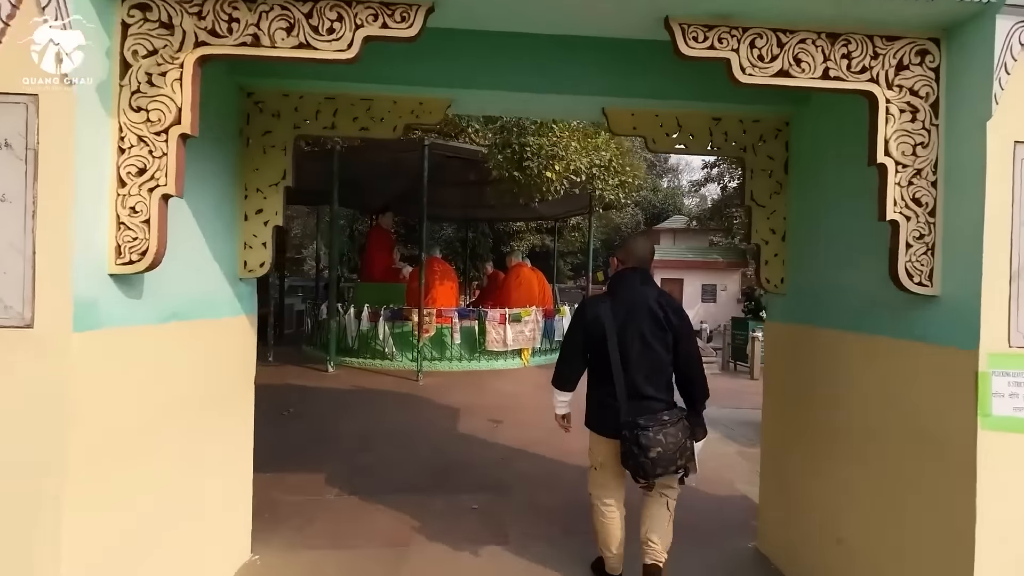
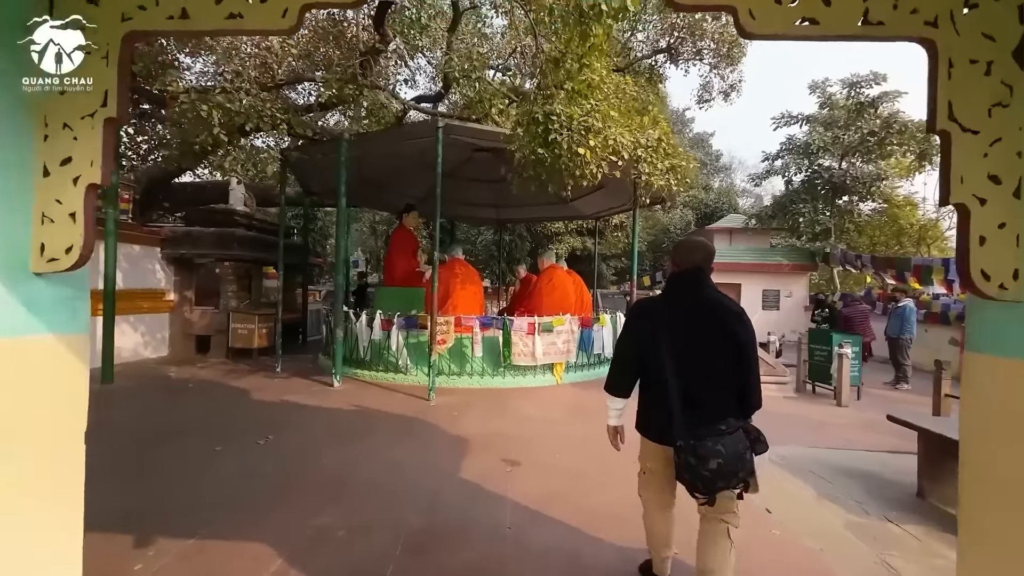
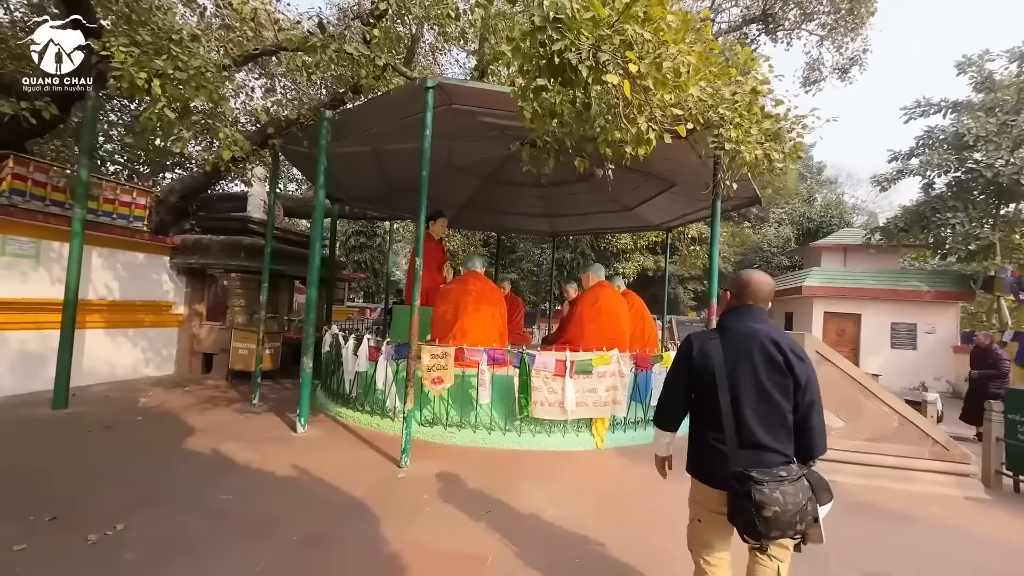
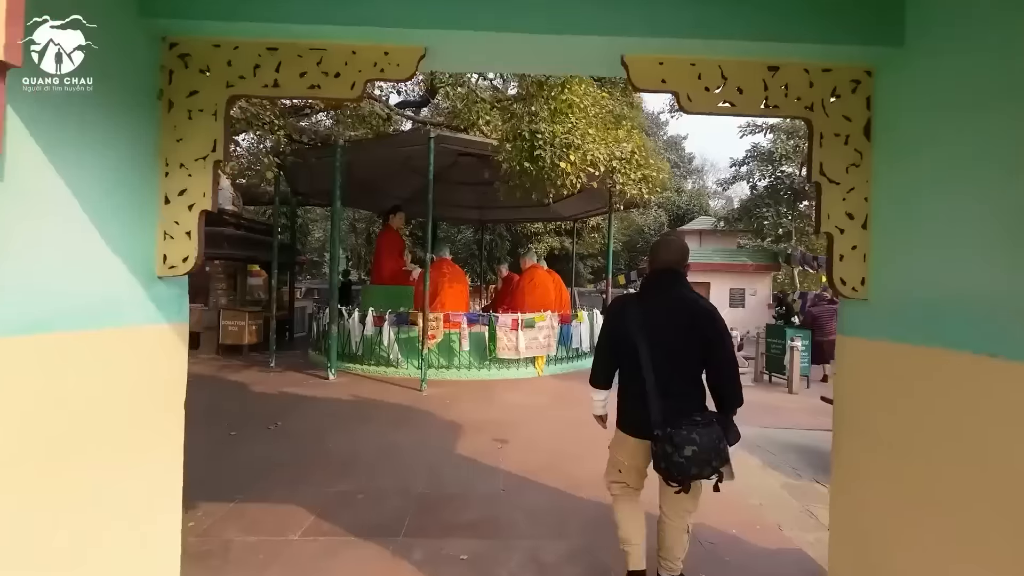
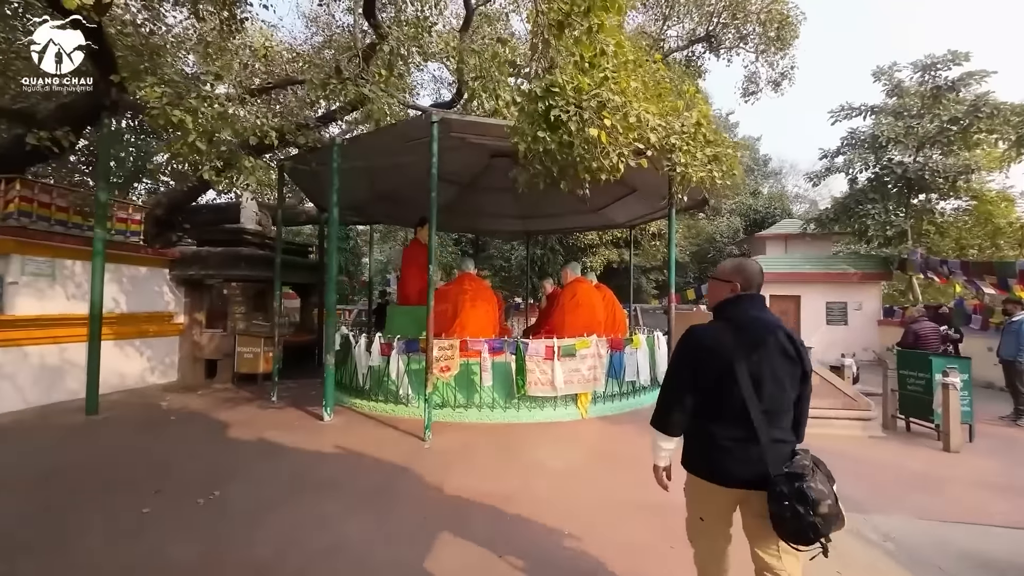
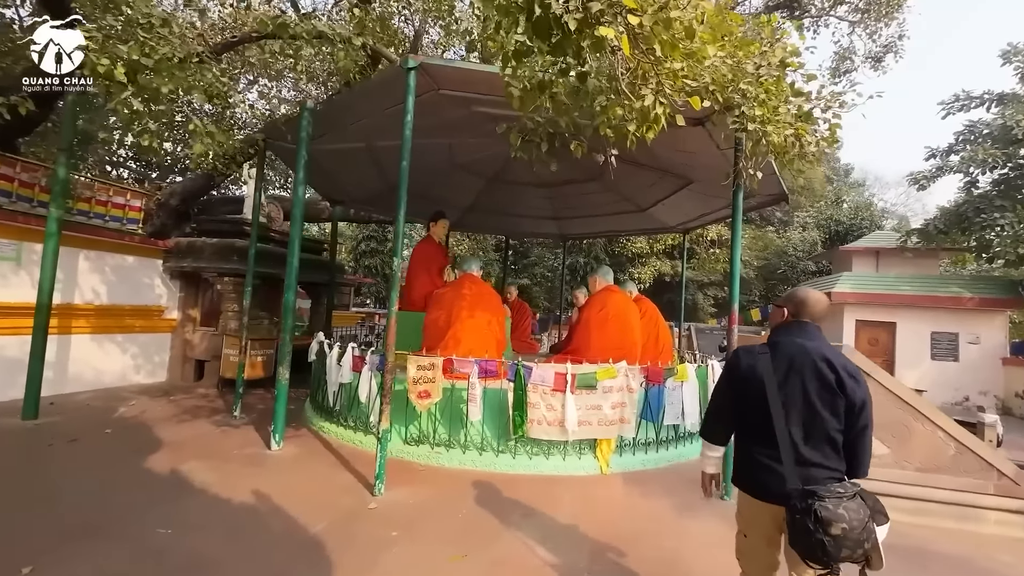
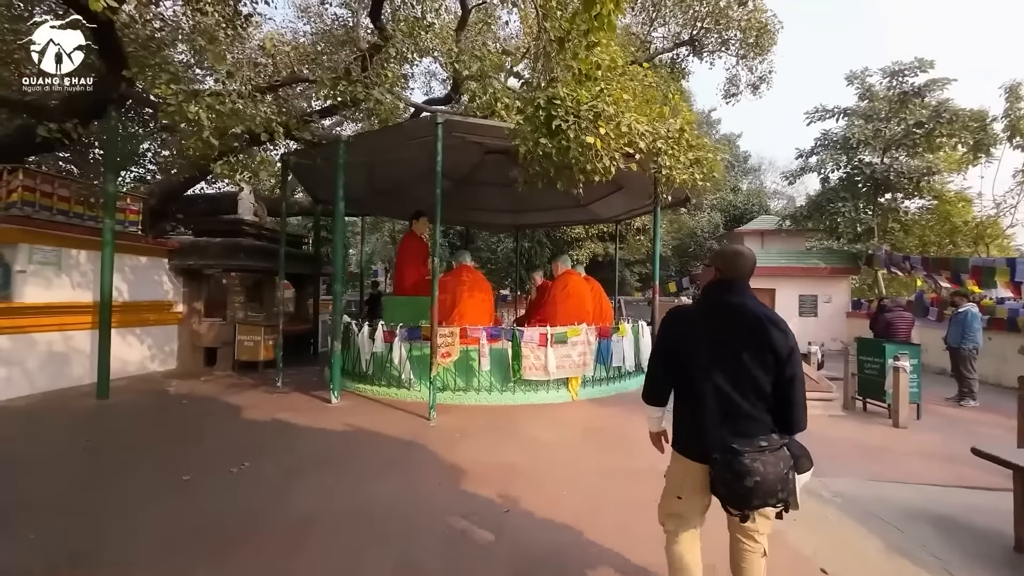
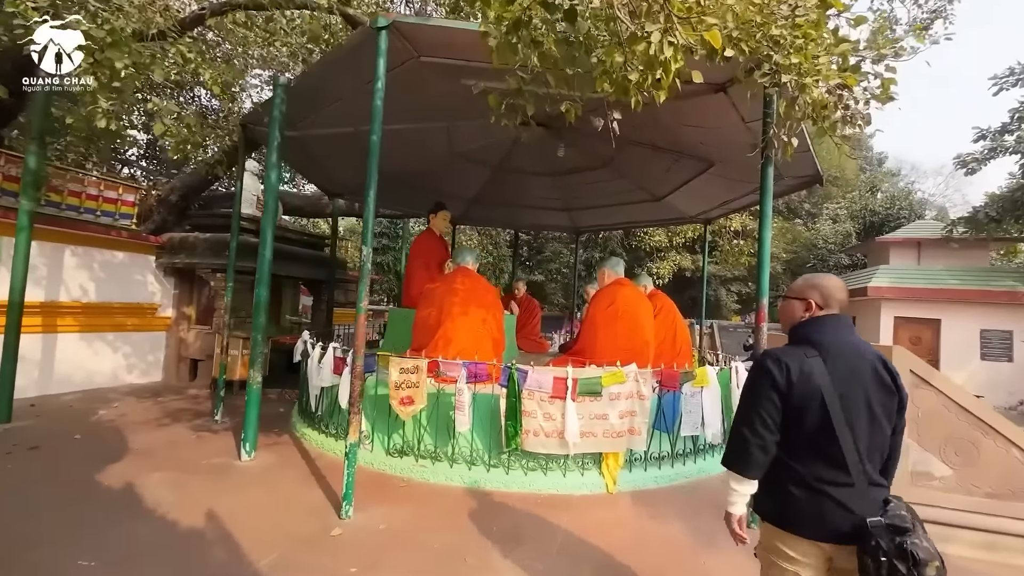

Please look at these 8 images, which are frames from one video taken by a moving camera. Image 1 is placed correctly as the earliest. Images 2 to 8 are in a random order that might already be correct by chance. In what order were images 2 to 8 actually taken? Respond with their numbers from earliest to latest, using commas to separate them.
4, 2, 7, 5, 3, 6, 8
